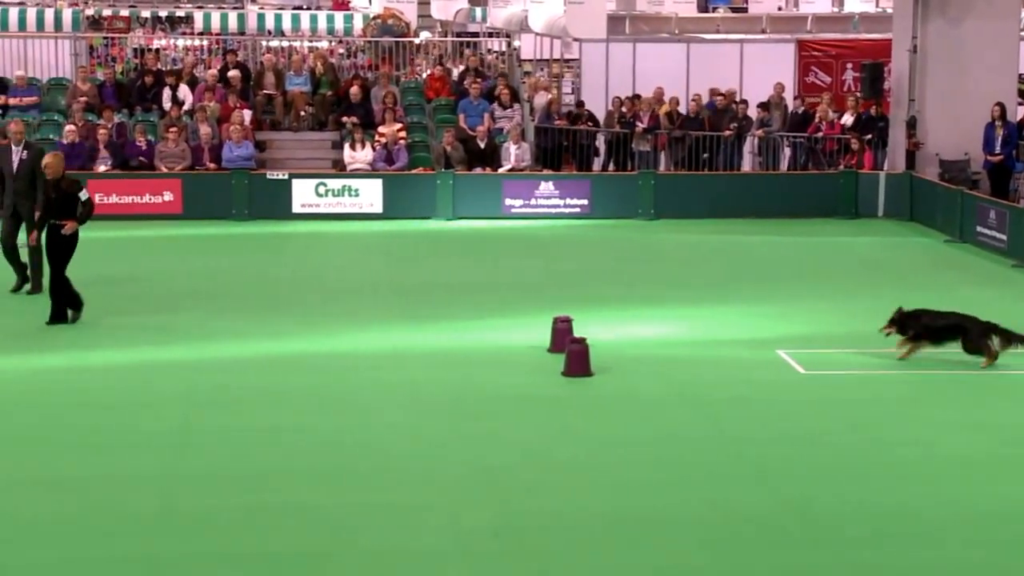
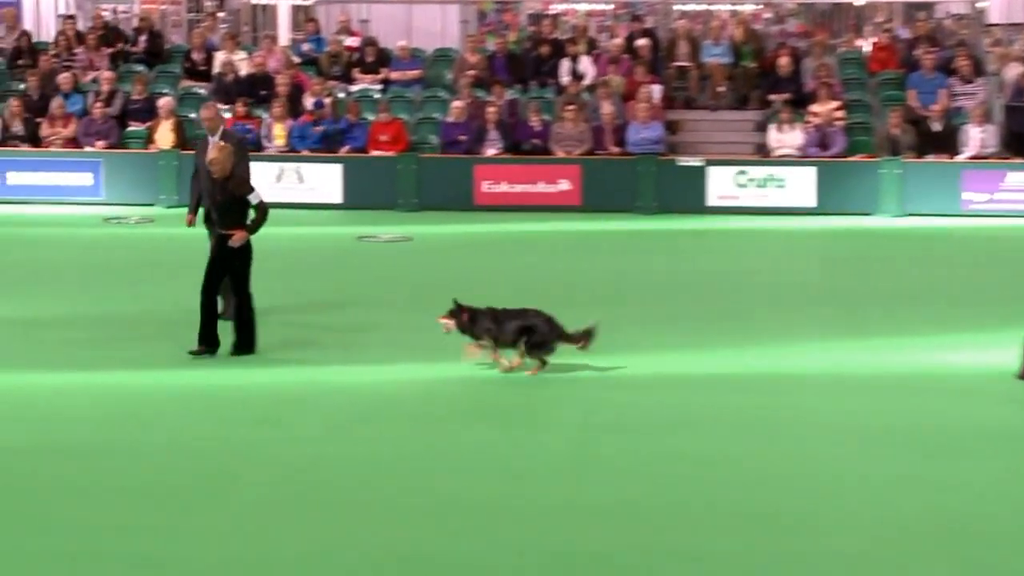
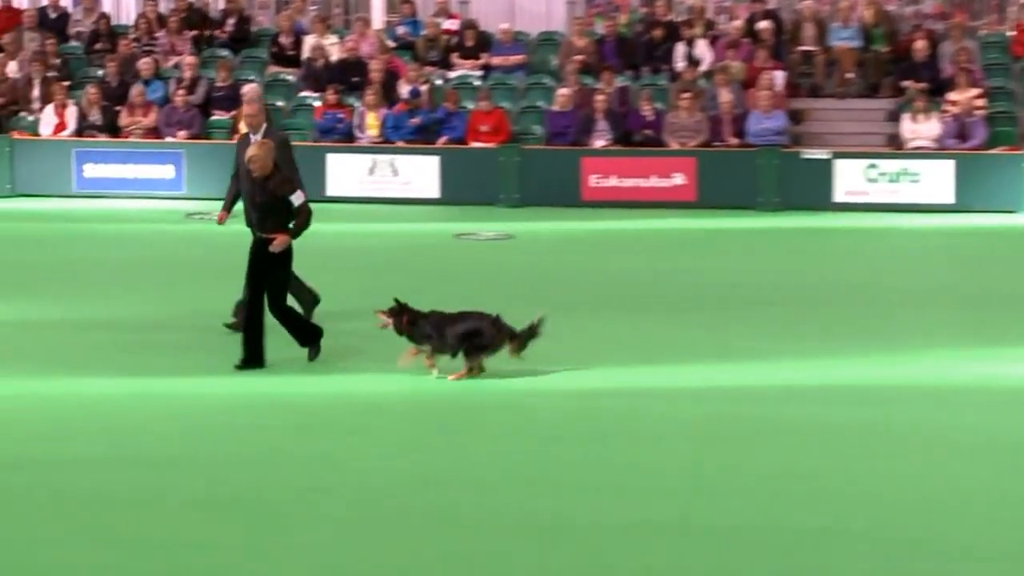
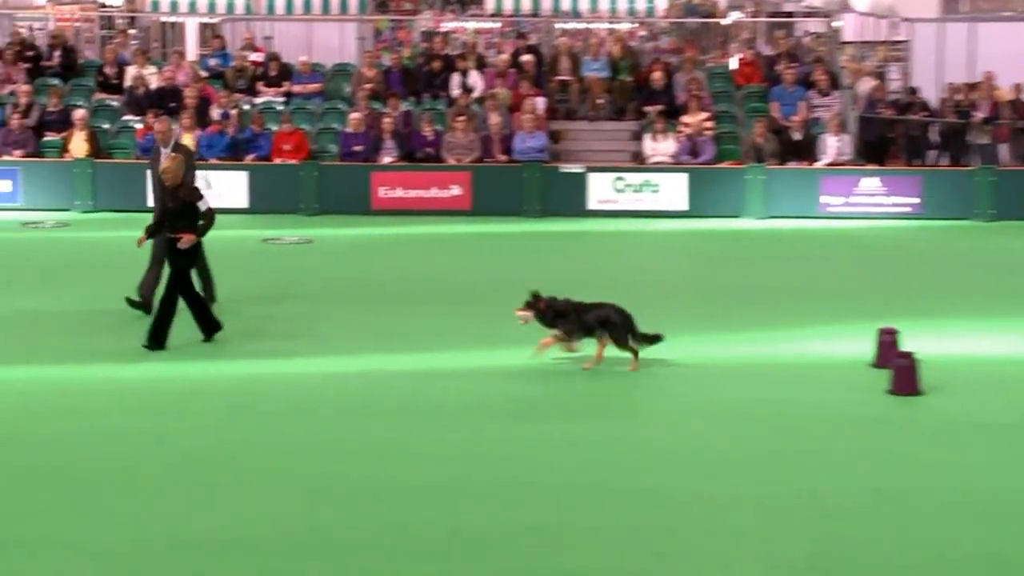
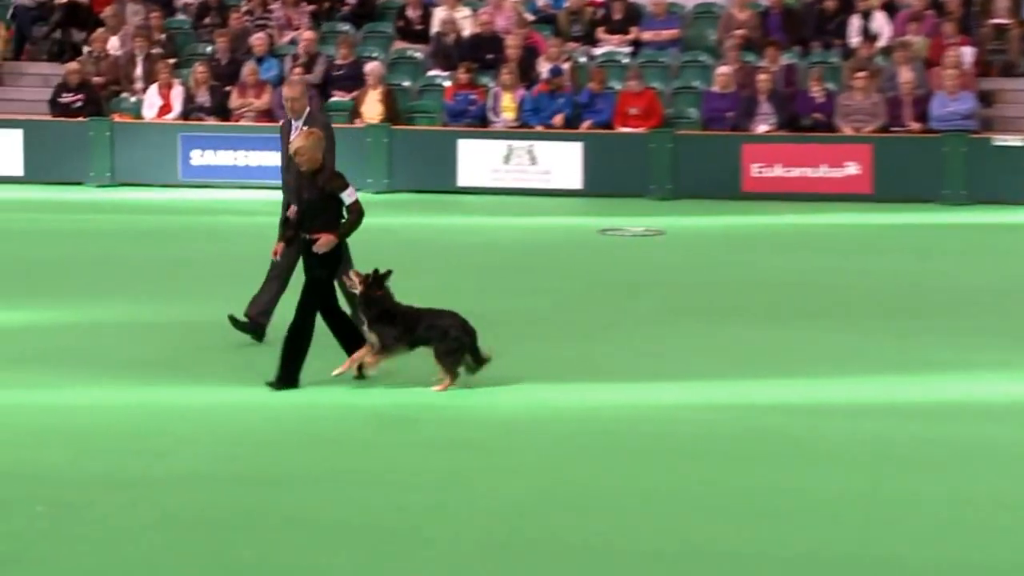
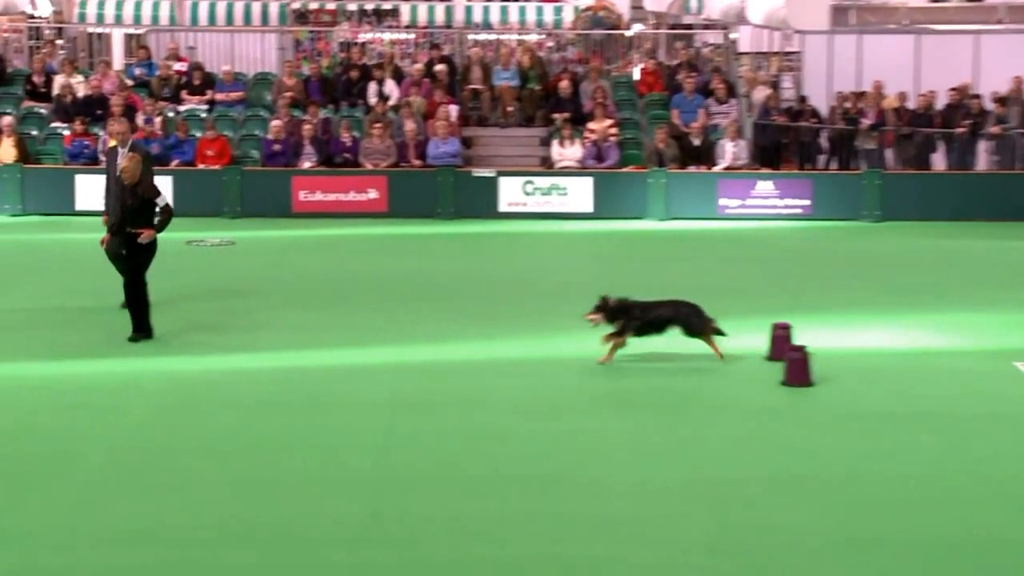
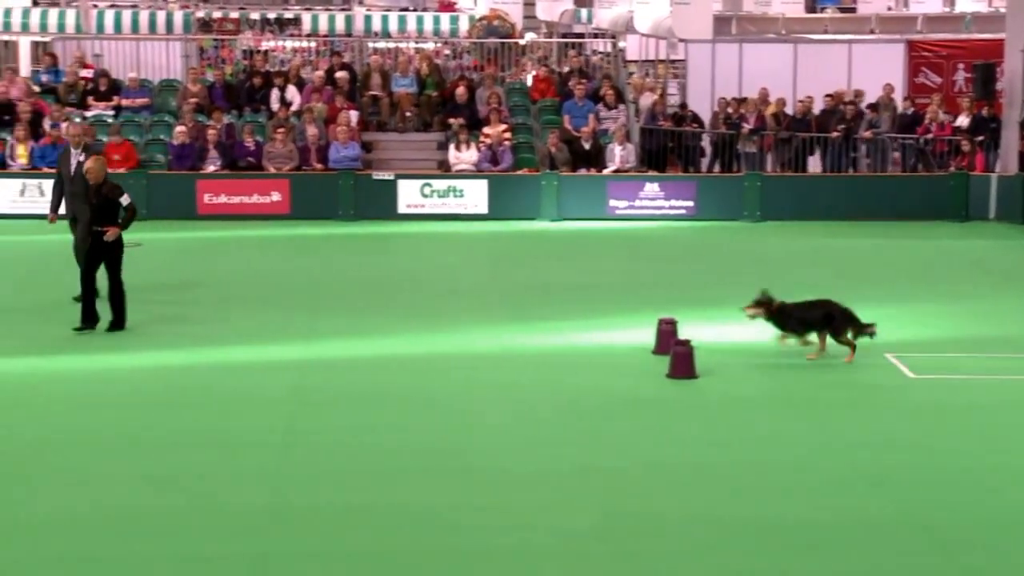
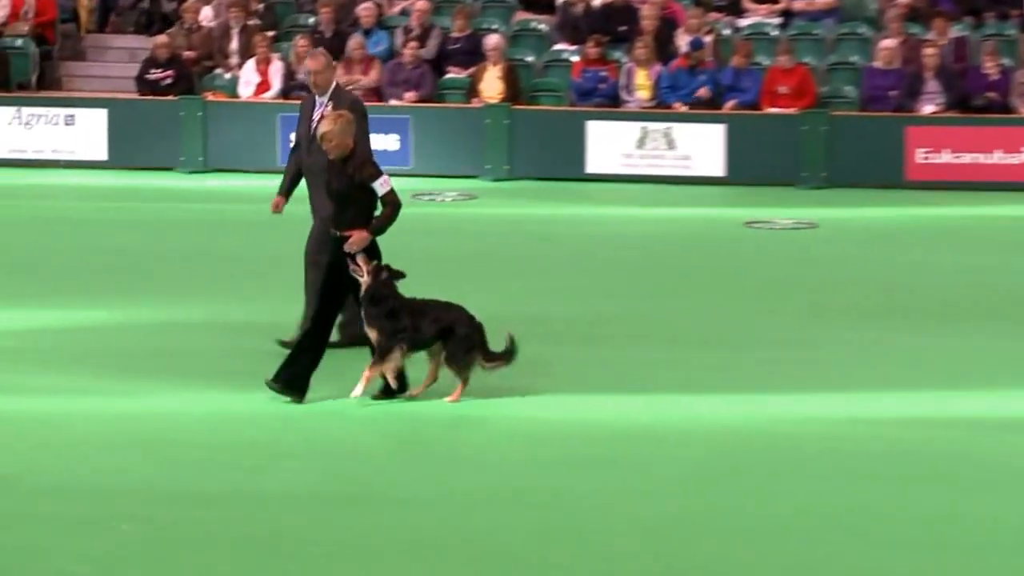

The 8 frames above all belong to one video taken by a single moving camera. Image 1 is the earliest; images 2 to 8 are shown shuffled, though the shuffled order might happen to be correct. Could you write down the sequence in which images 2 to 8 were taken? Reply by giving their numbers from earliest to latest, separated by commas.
7, 6, 4, 2, 3, 5, 8
